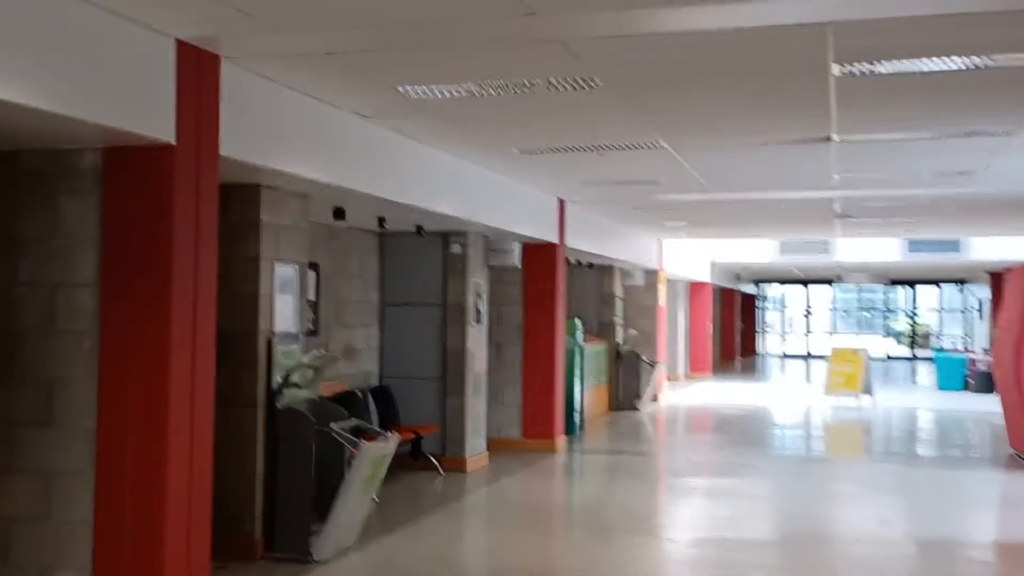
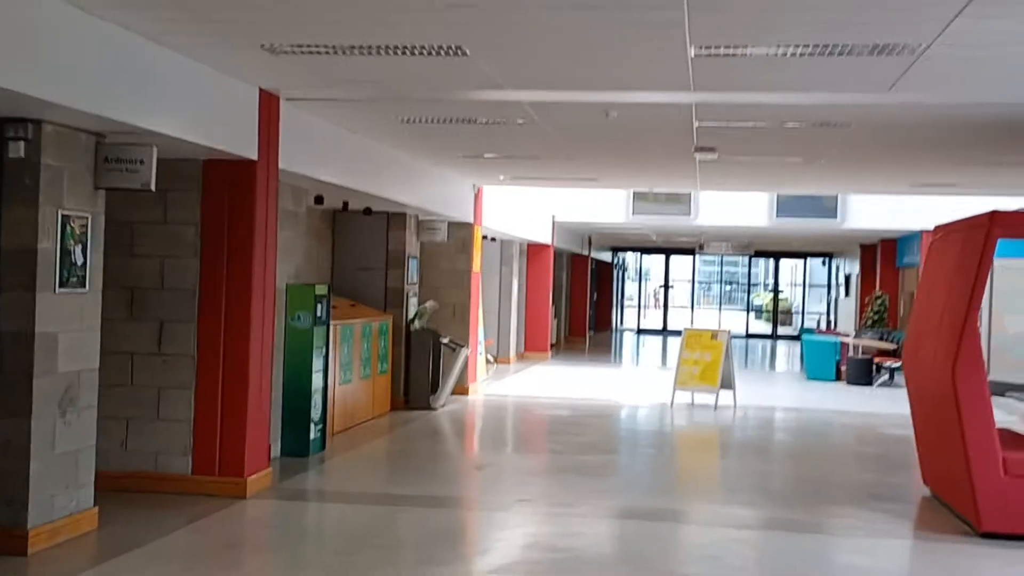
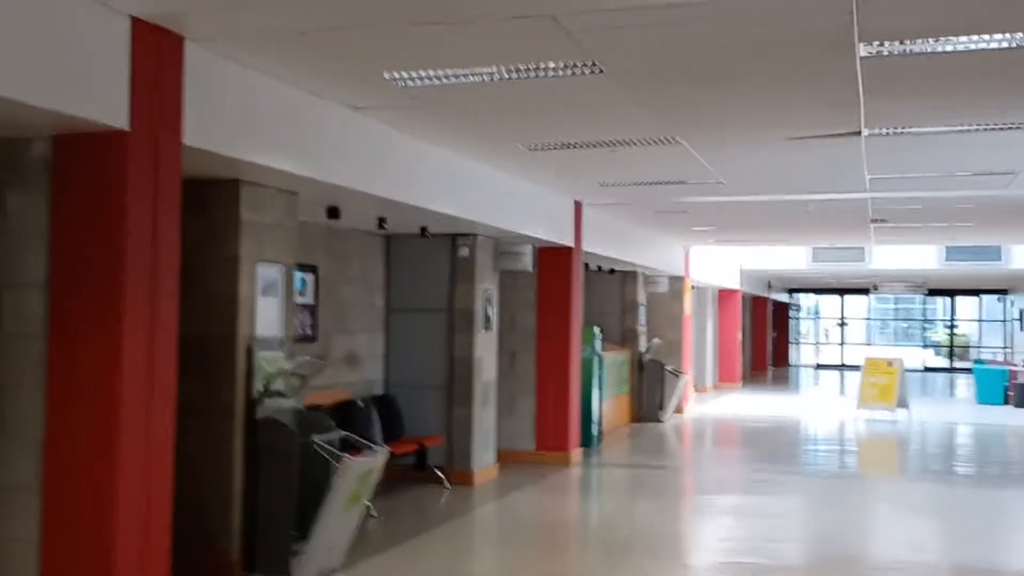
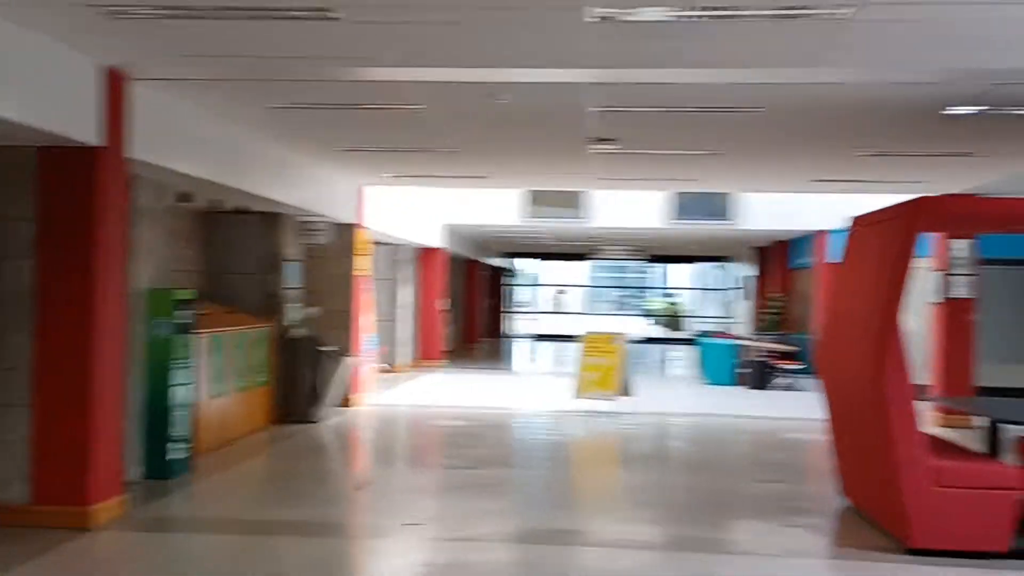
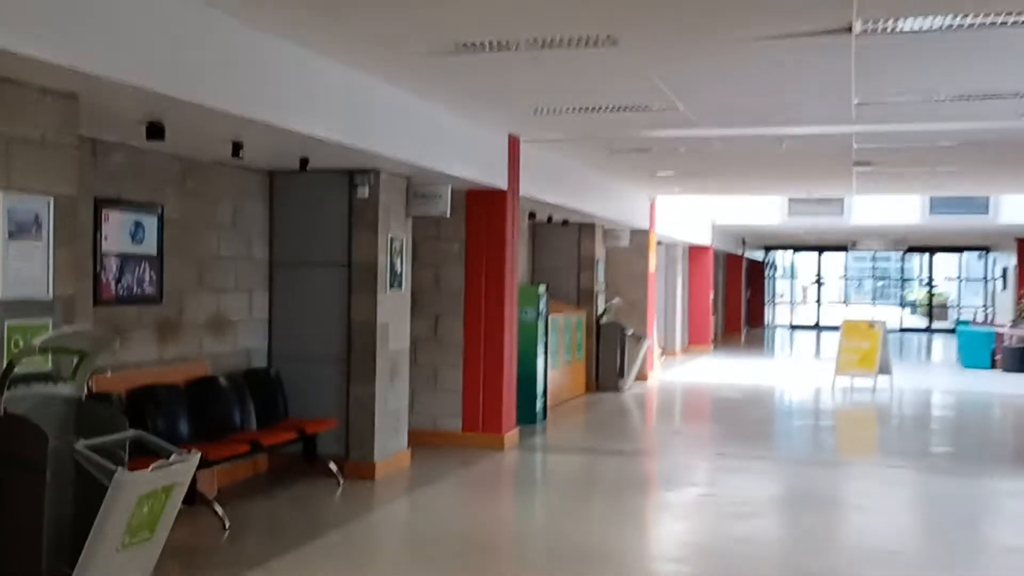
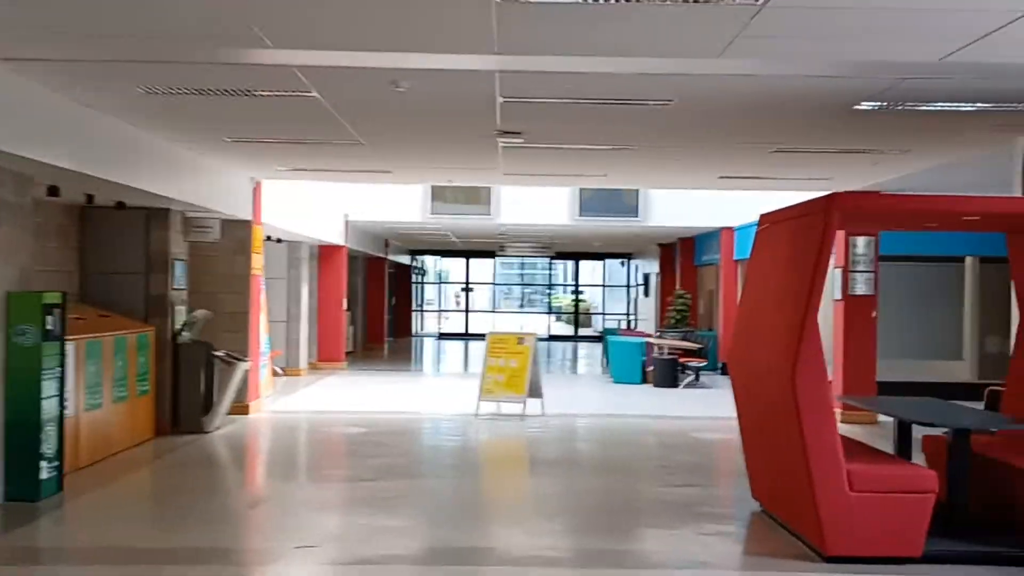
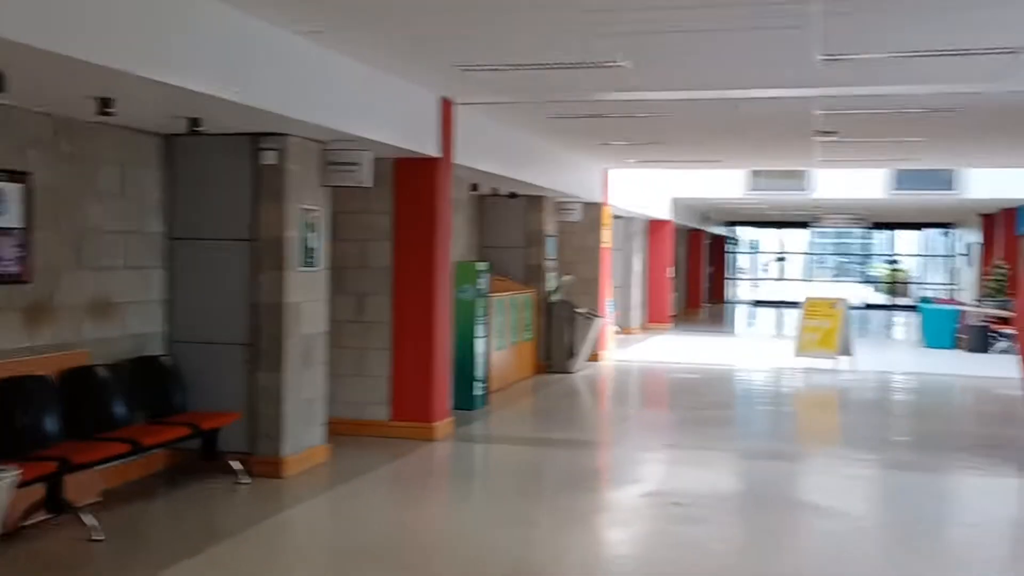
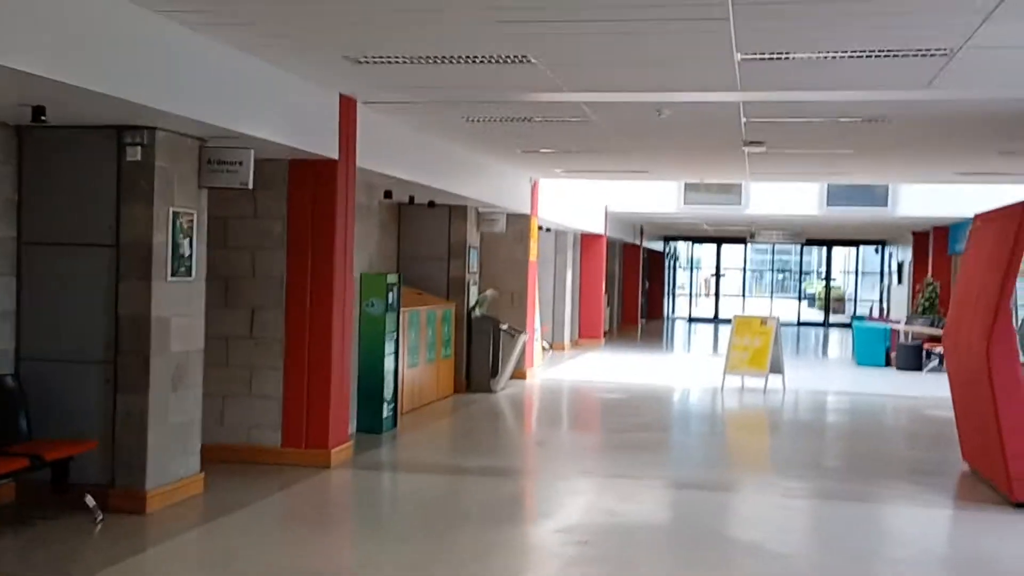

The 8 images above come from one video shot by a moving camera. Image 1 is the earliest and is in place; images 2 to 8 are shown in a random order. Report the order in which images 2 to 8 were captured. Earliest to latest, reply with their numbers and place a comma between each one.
3, 5, 7, 8, 2, 4, 6
